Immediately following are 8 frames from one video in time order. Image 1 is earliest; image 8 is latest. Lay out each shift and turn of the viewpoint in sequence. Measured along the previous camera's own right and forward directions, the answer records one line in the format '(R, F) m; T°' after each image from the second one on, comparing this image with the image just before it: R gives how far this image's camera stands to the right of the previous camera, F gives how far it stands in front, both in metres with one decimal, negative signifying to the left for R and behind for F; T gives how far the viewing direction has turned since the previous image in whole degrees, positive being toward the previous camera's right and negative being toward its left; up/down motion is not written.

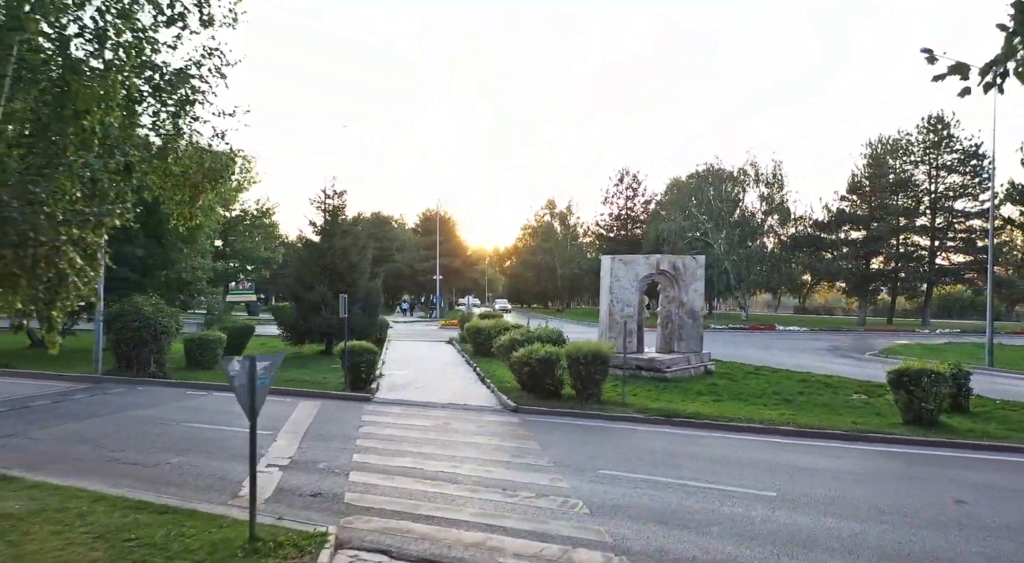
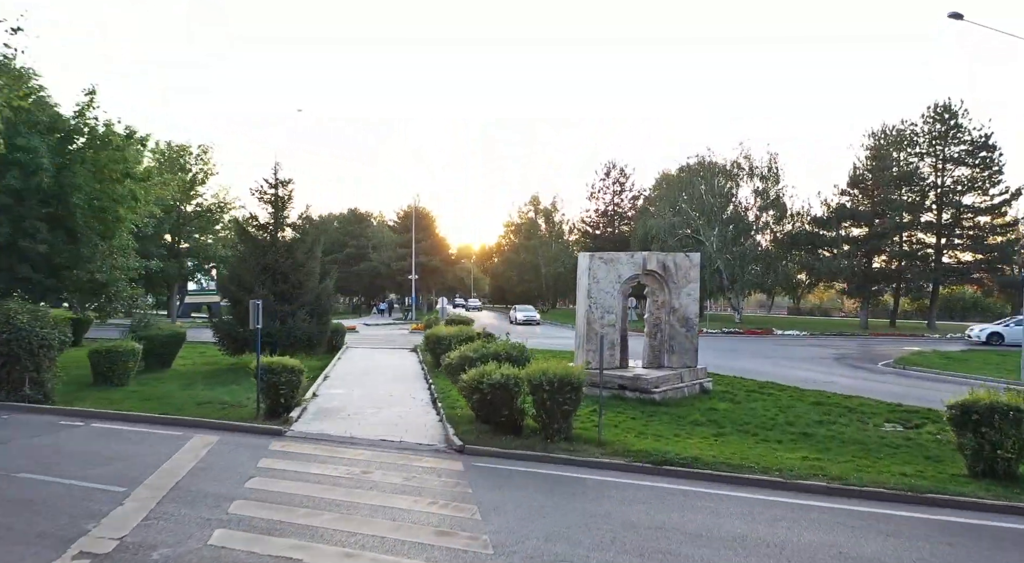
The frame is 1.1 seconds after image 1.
(+0.6, +2.8) m; +1°
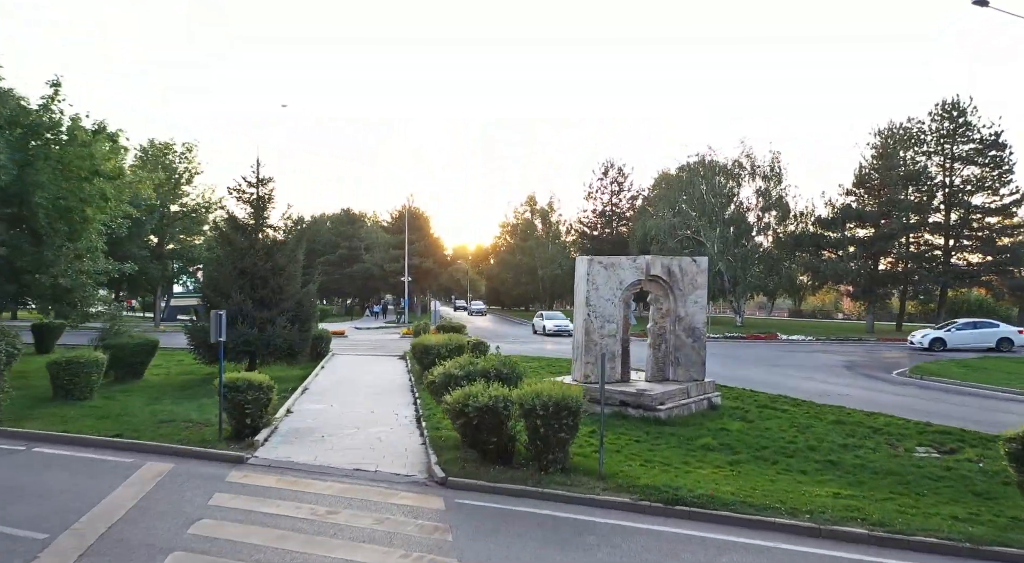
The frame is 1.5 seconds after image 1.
(+0.1, +1.2) m; 0°
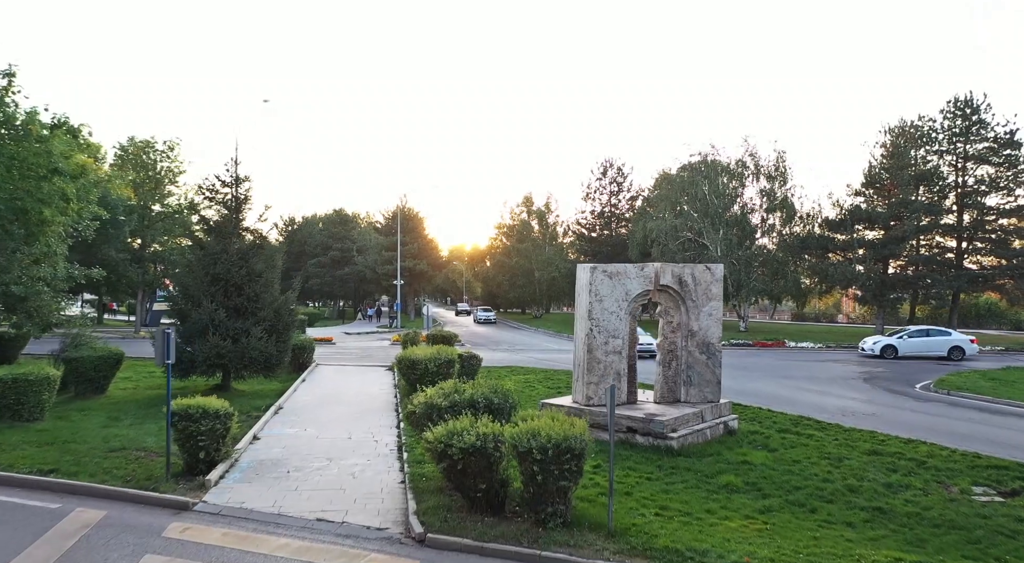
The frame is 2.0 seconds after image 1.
(+0.1, +1.4) m; 0°
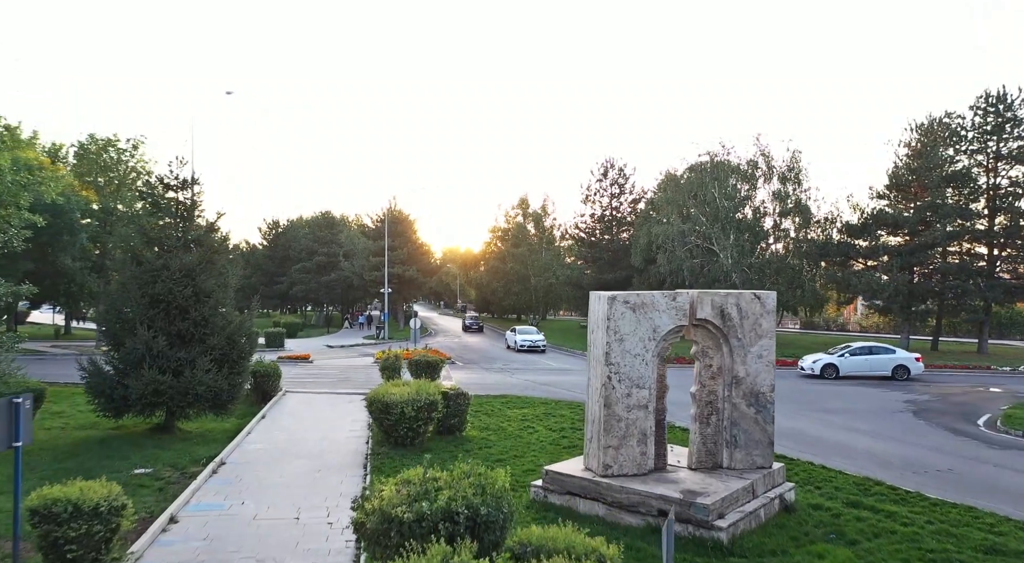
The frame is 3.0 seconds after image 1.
(0.0, +2.8) m; 0°
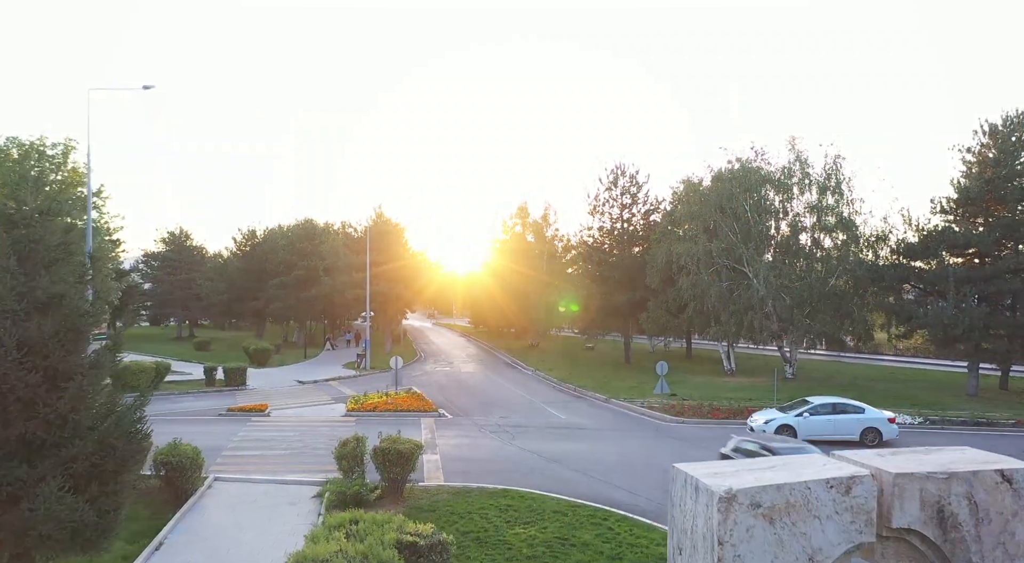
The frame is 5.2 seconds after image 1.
(-0.1, +4.9) m; 0°
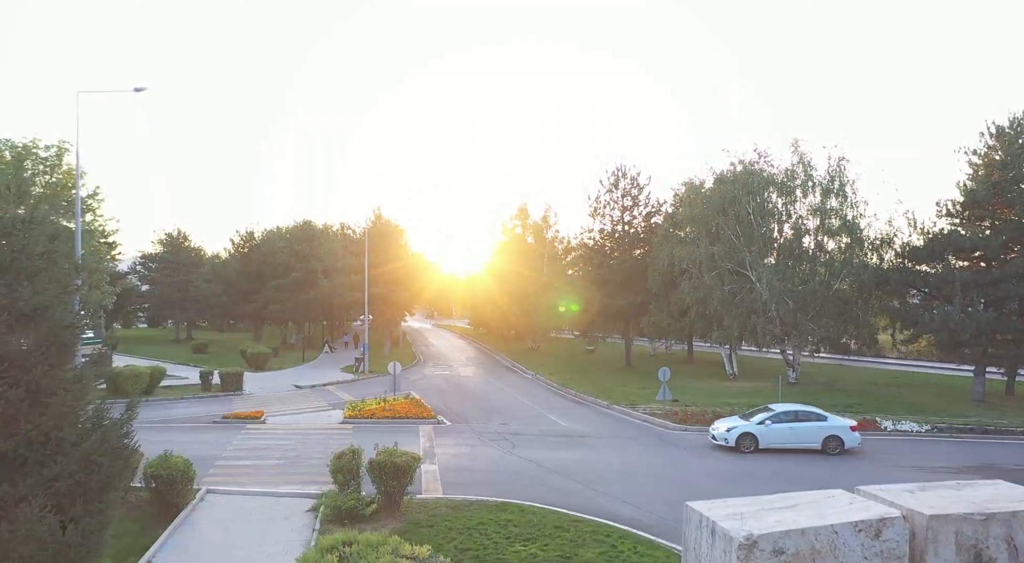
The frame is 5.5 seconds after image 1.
(0.0, +0.4) m; 0°
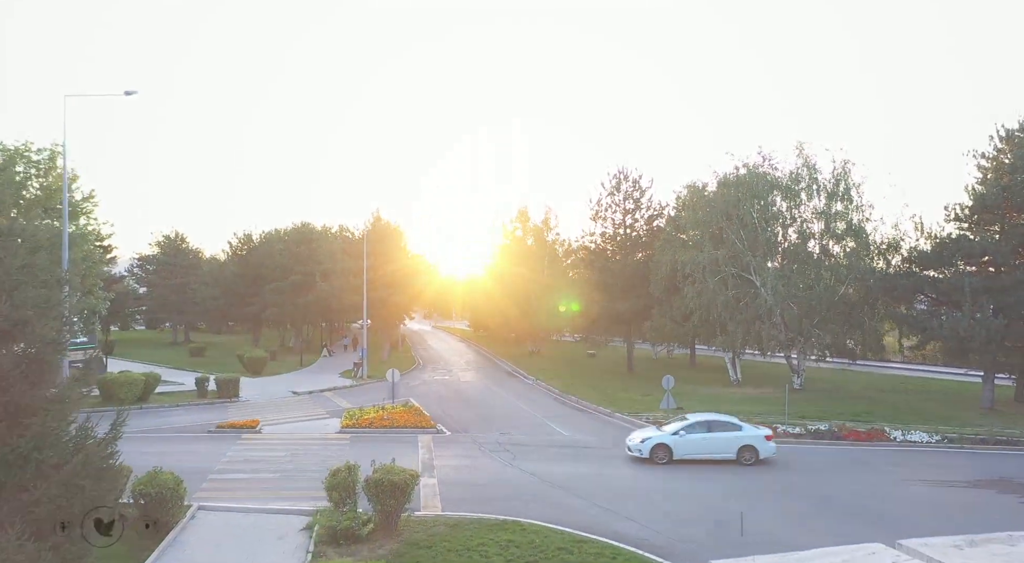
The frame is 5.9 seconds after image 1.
(0.0, +0.5) m; 0°
